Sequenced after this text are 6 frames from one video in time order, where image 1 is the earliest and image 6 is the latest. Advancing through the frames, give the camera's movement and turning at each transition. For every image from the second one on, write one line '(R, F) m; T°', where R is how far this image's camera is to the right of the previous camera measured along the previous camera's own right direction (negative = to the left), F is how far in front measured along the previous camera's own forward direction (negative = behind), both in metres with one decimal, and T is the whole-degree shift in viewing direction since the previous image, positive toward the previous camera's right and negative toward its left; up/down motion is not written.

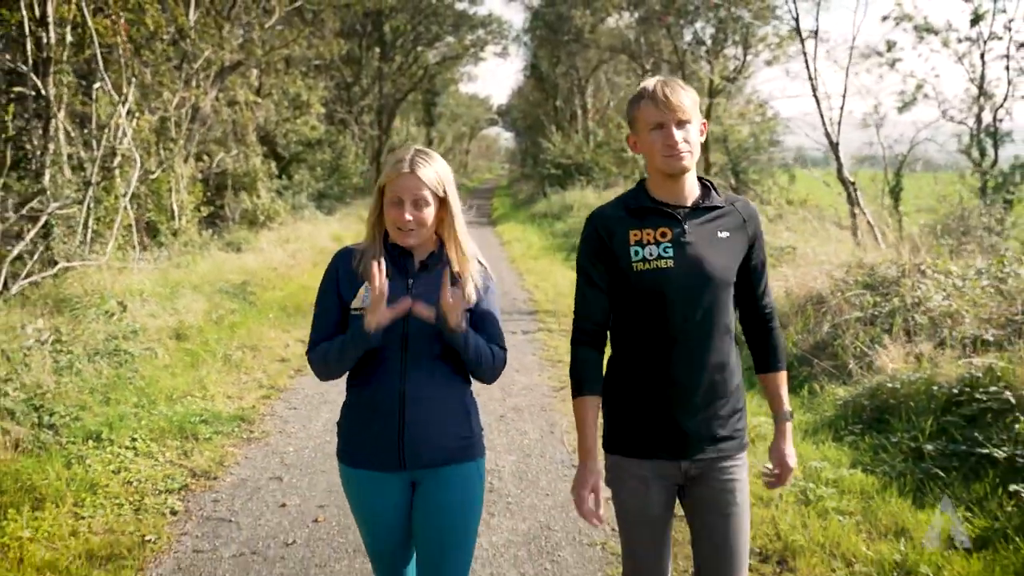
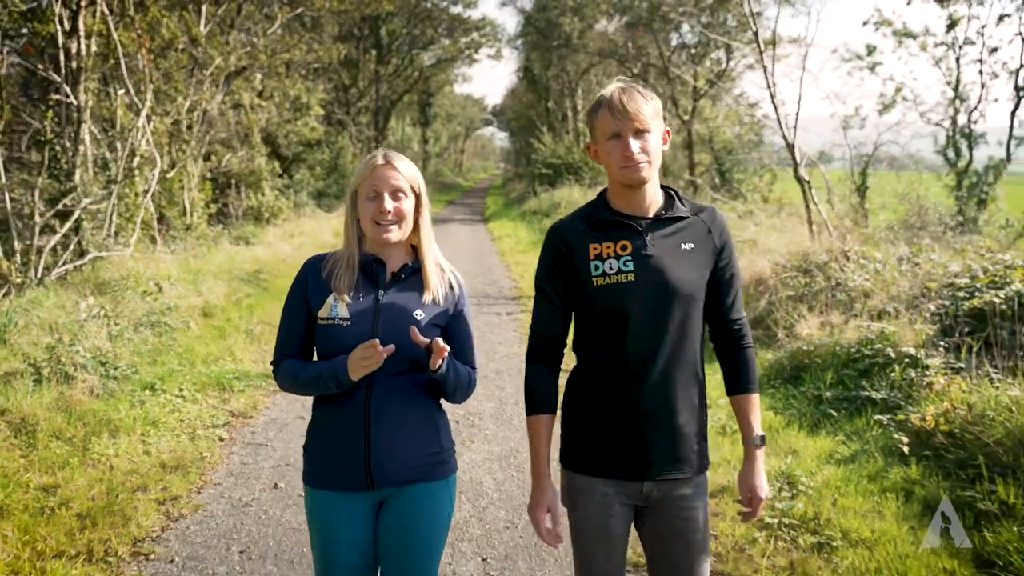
(+0.1, -1.2) m; 0°
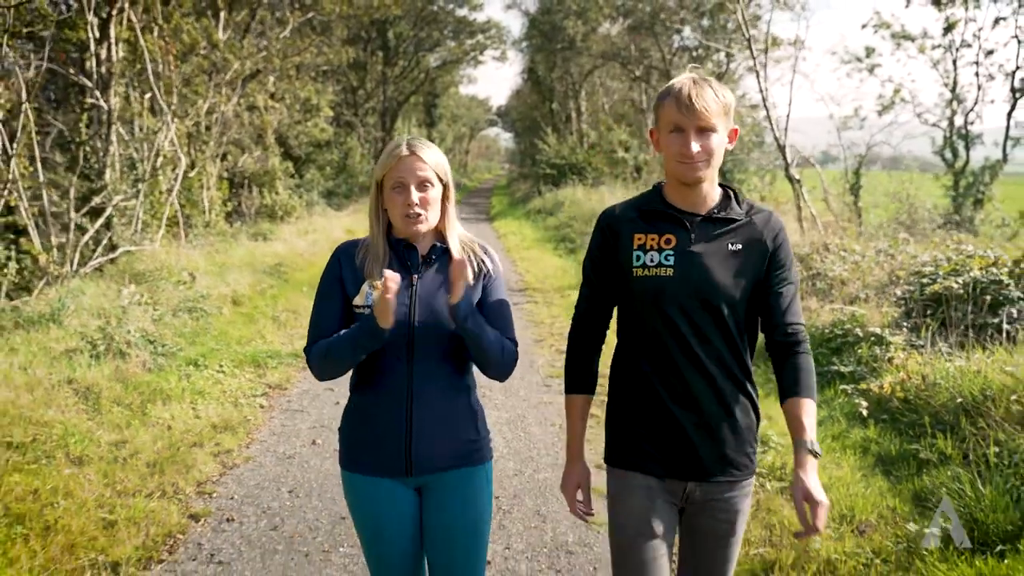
(0.0, -0.7) m; 0°
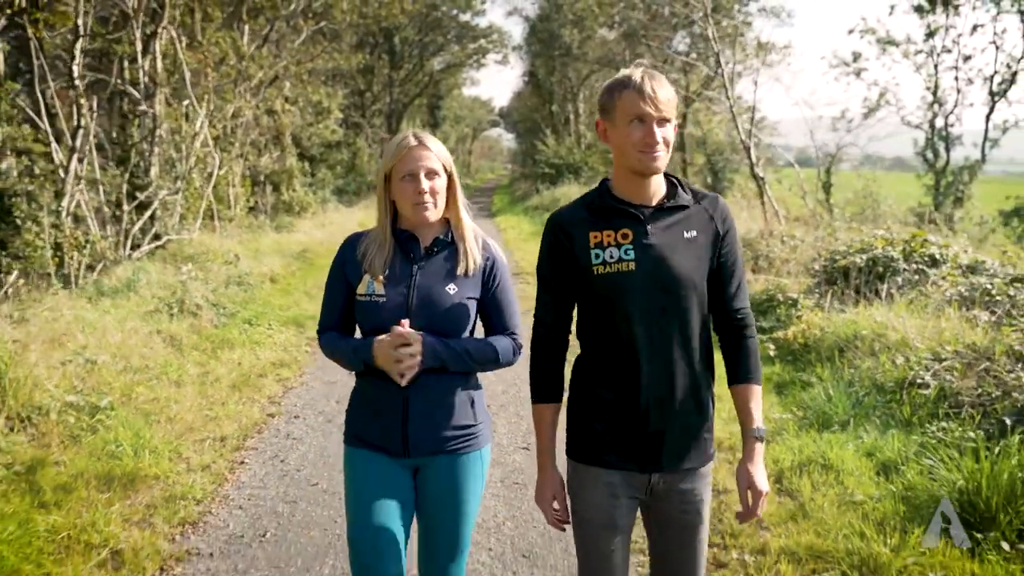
(+0.1, -1.8) m; 0°
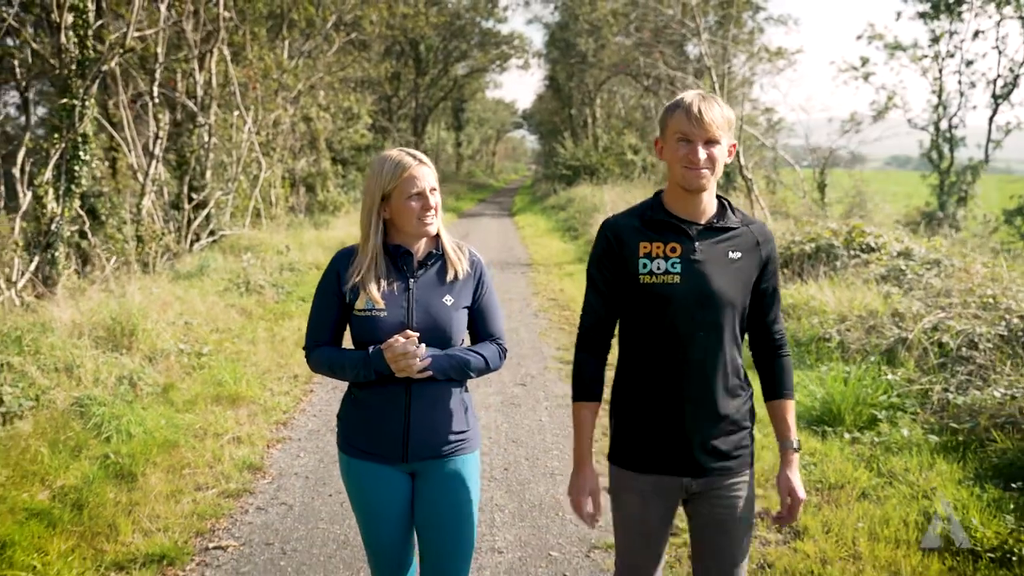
(+0.2, -1.9) m; -1°
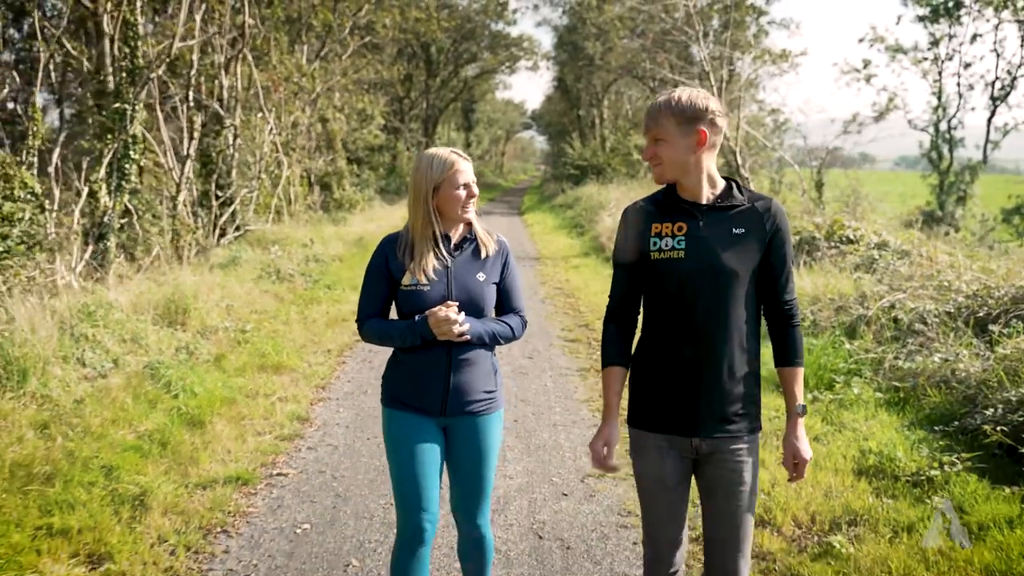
(0.0, -1.0) m; -1°
